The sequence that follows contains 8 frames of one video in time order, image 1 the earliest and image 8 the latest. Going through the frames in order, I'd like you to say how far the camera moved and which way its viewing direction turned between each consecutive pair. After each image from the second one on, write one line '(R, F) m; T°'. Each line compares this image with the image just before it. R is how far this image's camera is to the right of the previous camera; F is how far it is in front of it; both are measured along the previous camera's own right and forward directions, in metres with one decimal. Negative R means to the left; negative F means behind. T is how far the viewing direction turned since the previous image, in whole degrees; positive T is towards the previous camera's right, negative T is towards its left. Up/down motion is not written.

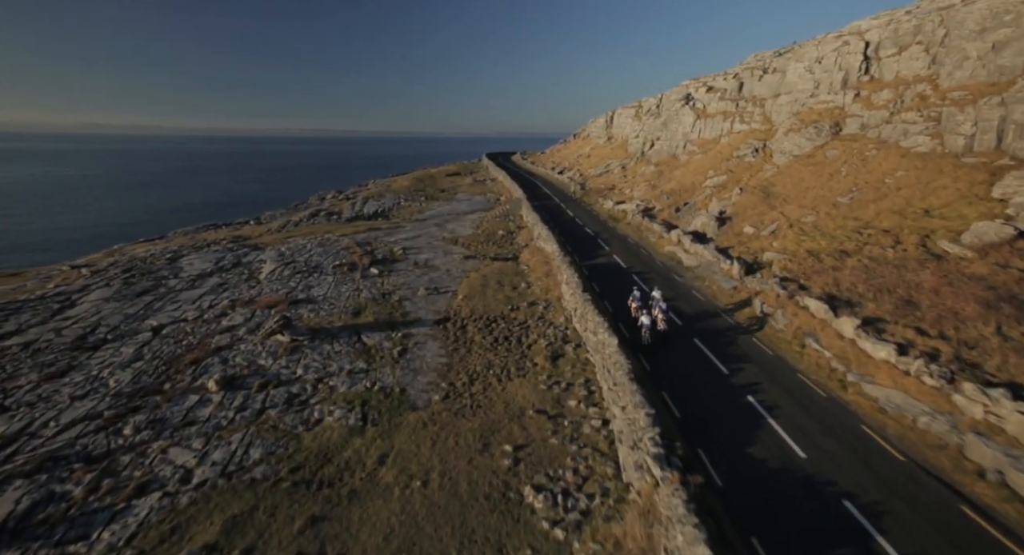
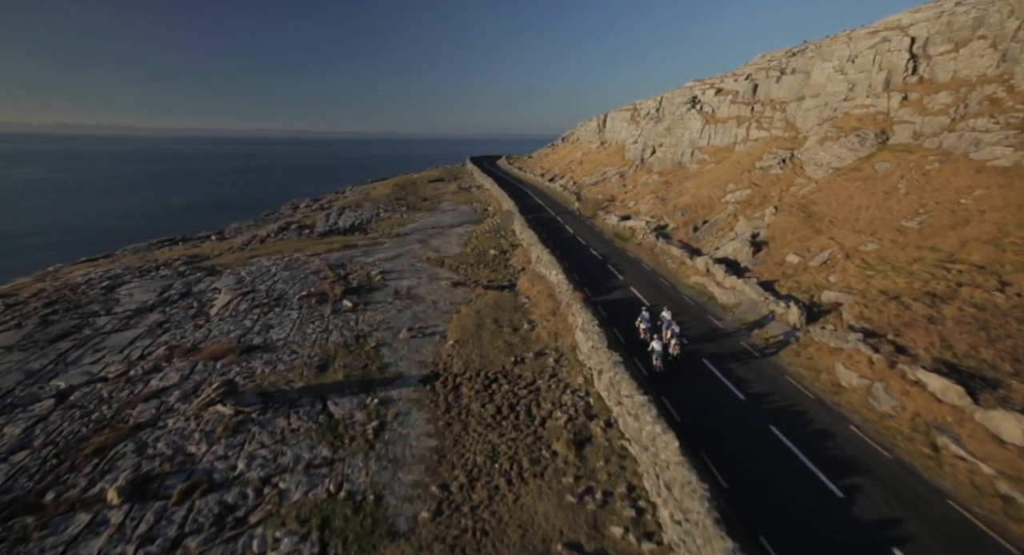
(-0.9, +5.4) m; +2°
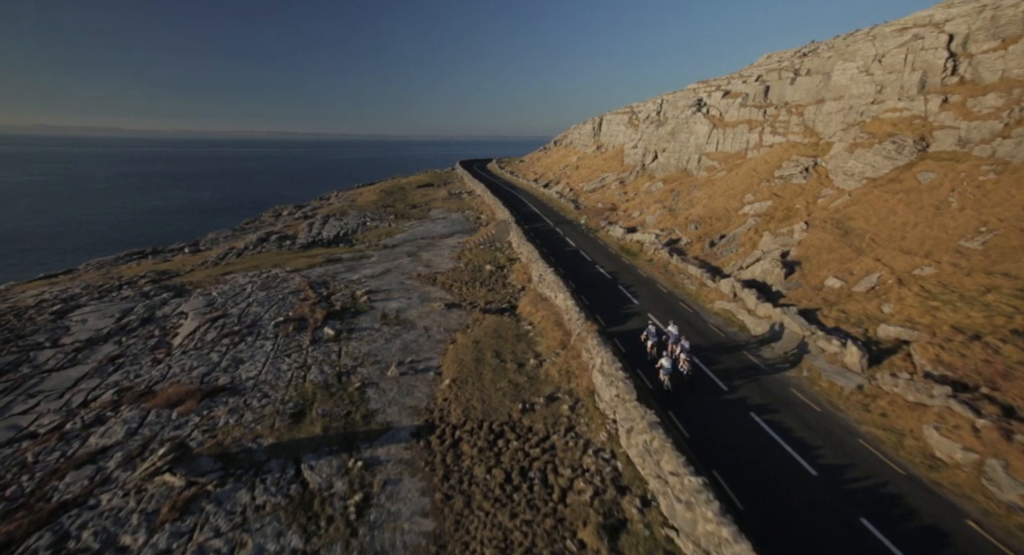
(-0.7, +3.4) m; +1°
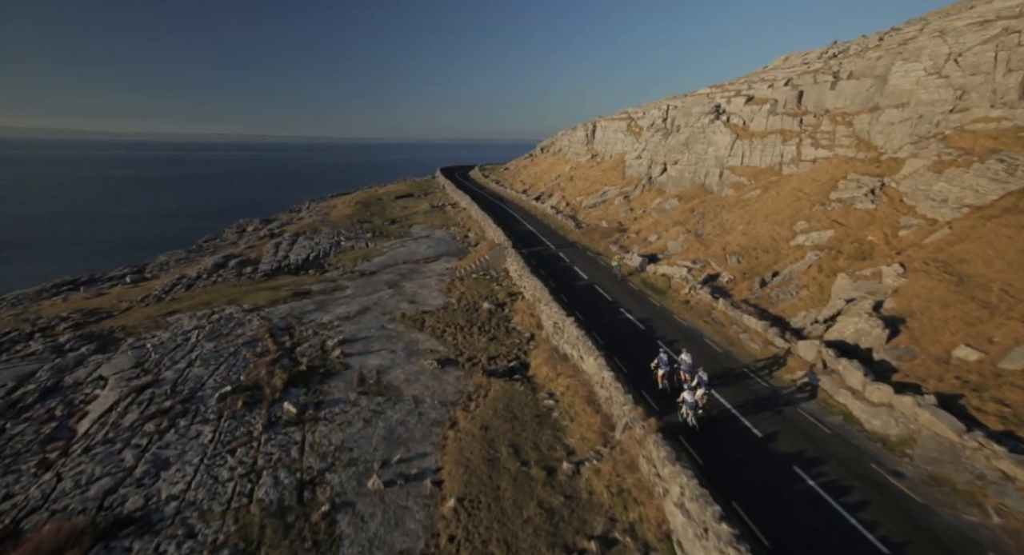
(-1.6, +6.5) m; +2°
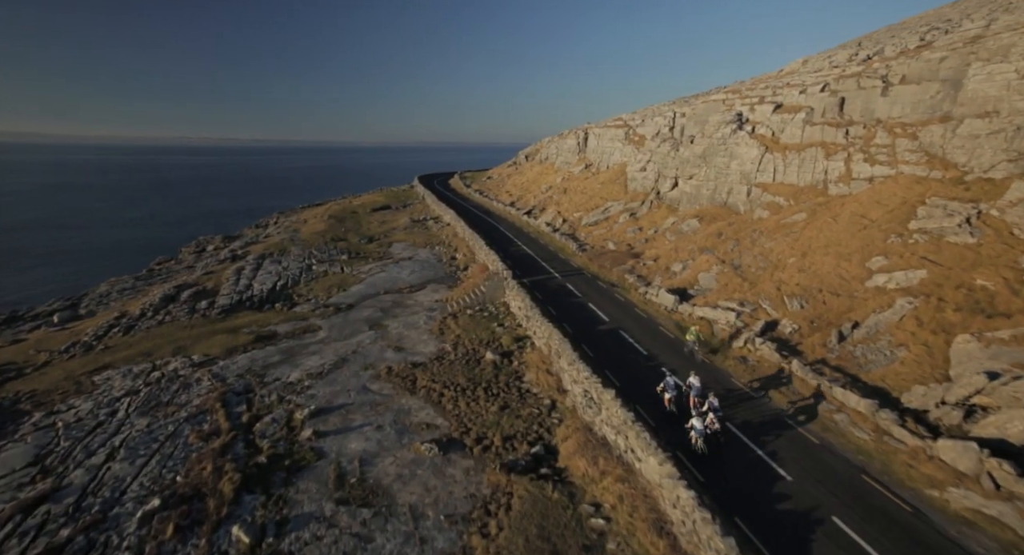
(-1.8, +5.9) m; +3°
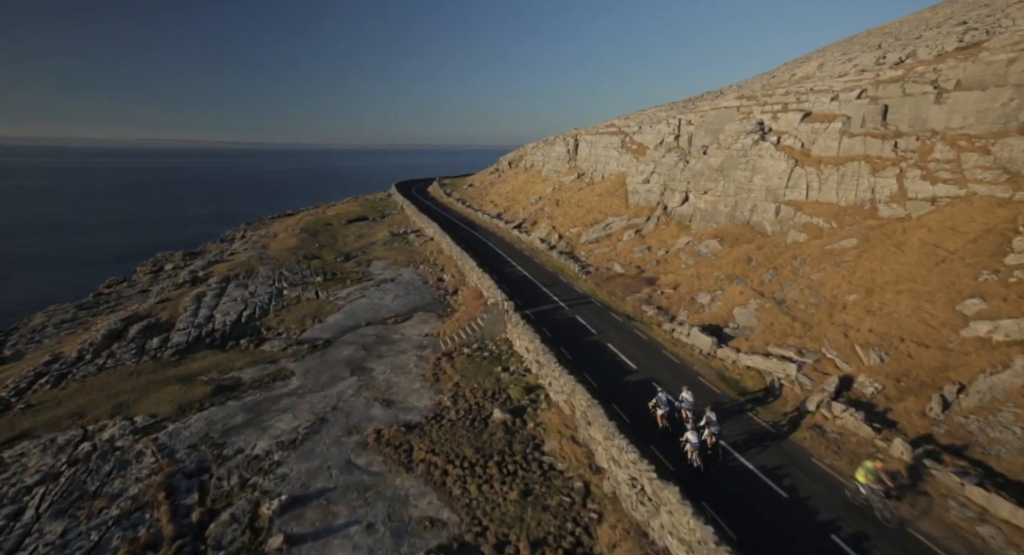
(-1.7, +4.8) m; +3°
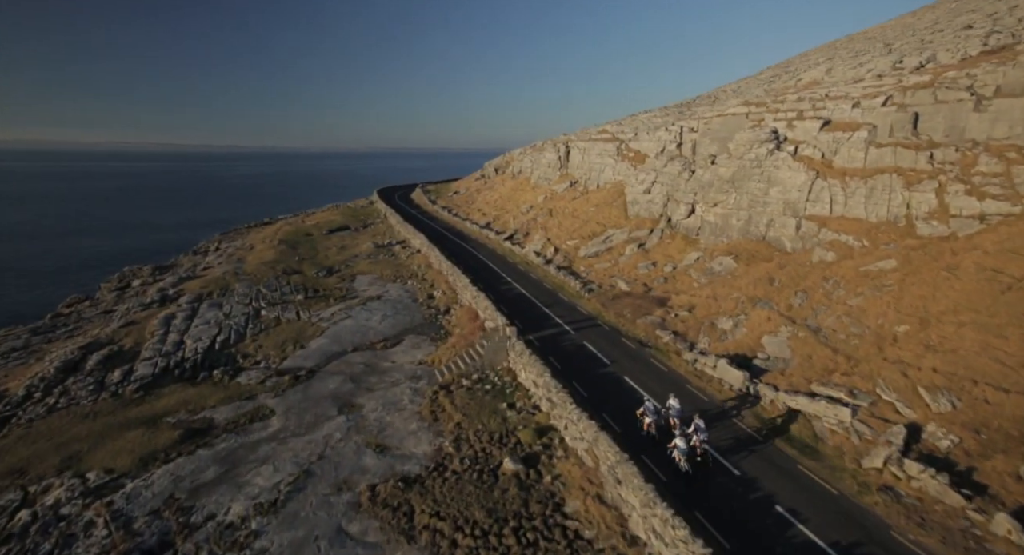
(-1.3, +2.9) m; +2°
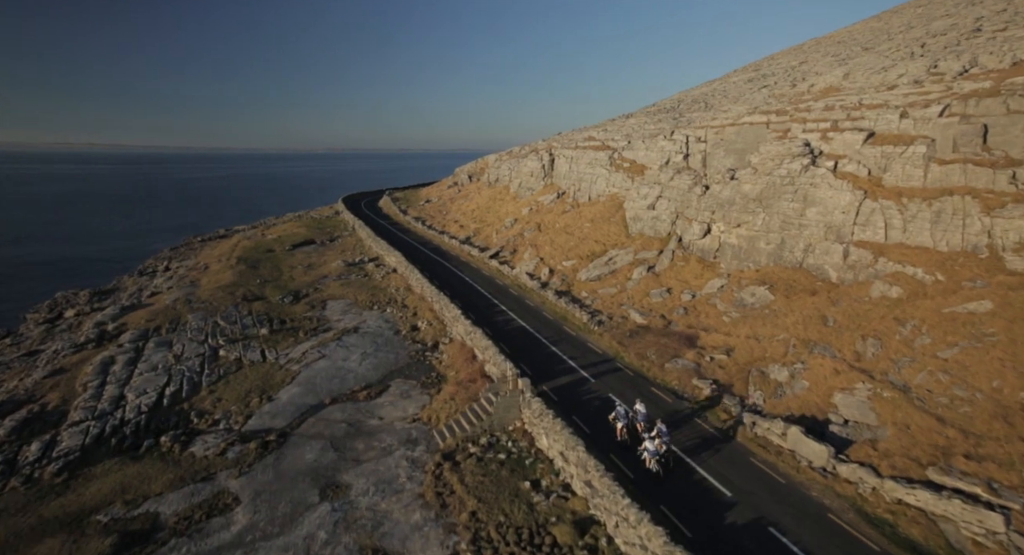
(-2.4, +5.1) m; +4°
